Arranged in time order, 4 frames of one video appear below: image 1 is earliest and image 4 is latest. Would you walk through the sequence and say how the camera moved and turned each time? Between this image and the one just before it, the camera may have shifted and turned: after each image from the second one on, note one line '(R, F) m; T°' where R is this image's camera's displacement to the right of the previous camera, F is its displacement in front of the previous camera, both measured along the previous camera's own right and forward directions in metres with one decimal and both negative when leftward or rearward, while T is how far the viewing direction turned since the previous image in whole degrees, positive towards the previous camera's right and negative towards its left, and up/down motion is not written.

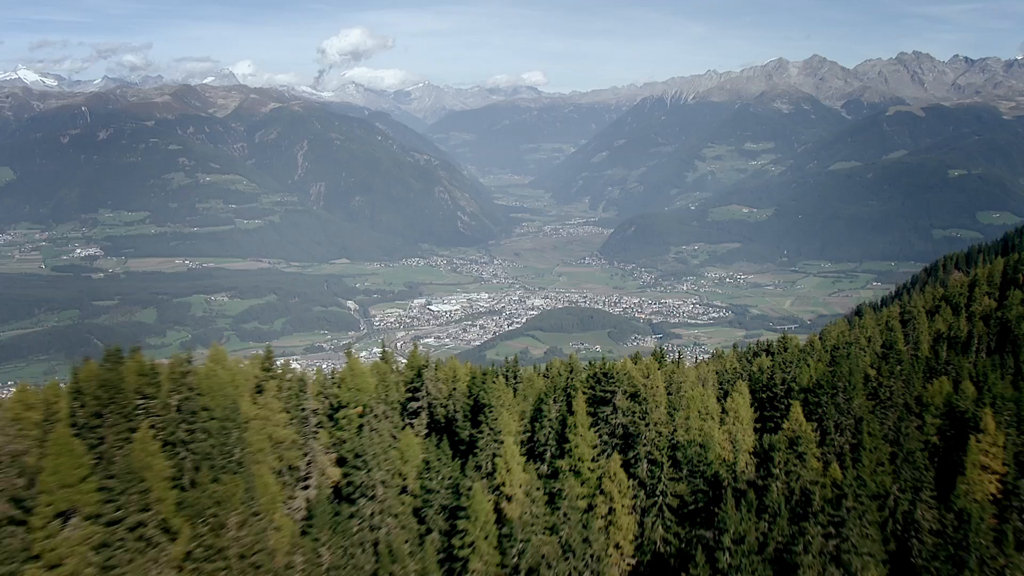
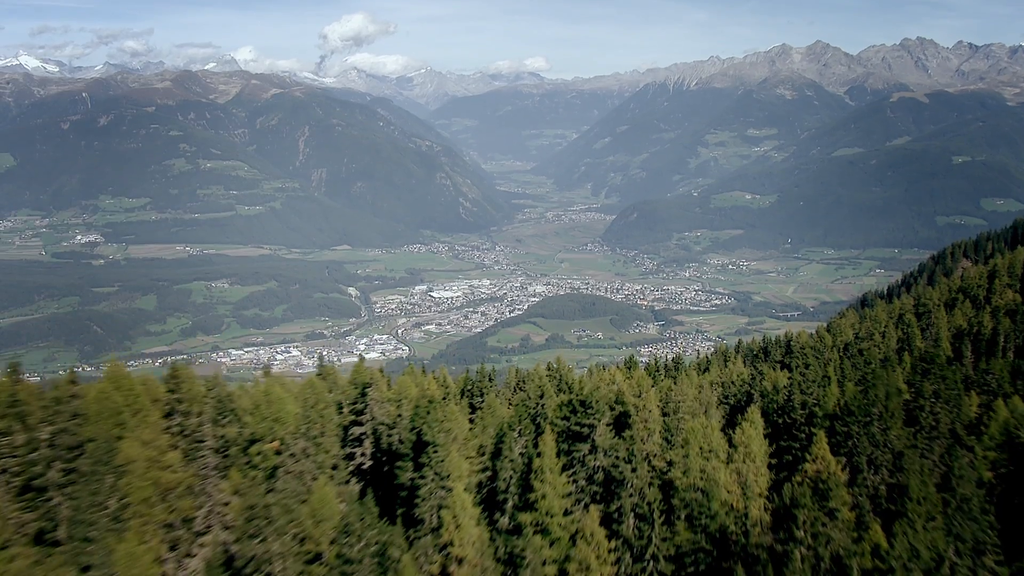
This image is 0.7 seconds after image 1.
(+0.3, +1.3) m; 0°
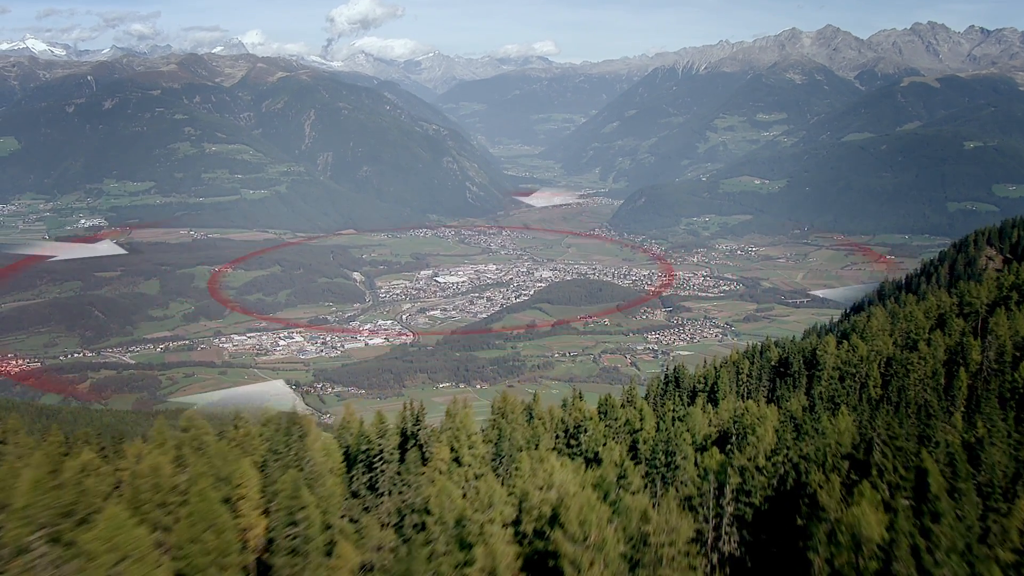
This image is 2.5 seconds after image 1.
(+0.8, +3.1) m; -1°
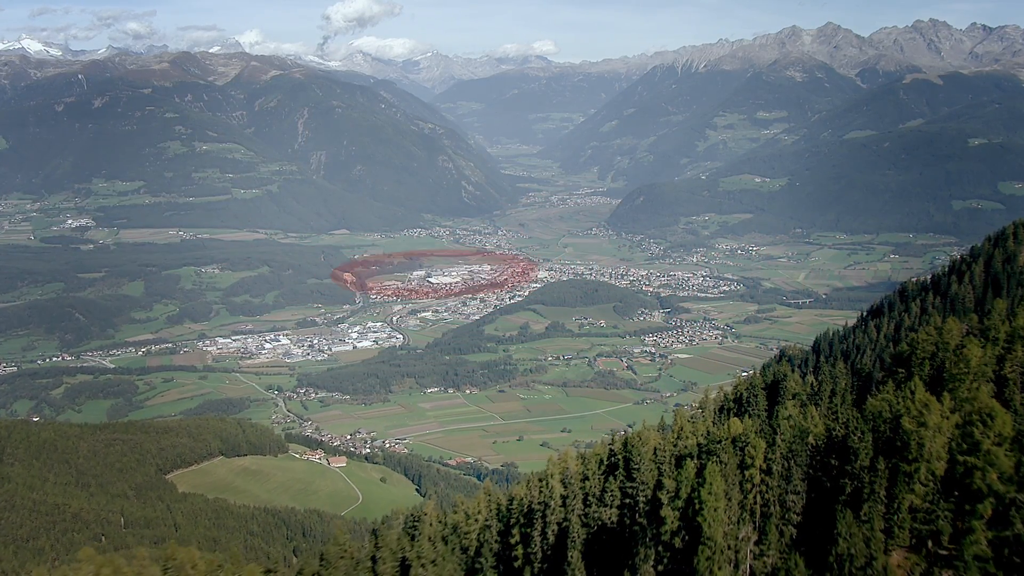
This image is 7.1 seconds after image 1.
(+2.3, +7.7) m; 0°
